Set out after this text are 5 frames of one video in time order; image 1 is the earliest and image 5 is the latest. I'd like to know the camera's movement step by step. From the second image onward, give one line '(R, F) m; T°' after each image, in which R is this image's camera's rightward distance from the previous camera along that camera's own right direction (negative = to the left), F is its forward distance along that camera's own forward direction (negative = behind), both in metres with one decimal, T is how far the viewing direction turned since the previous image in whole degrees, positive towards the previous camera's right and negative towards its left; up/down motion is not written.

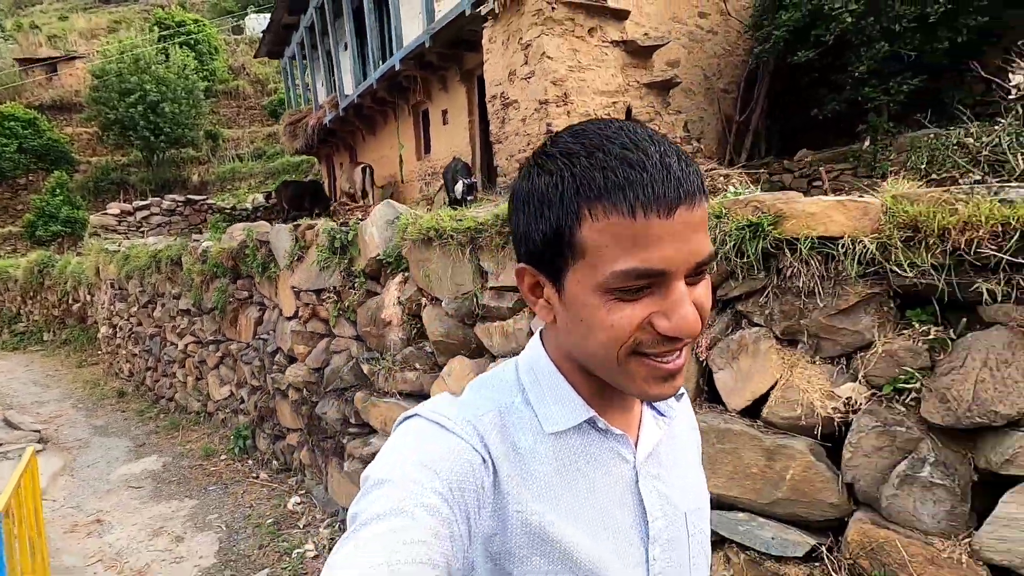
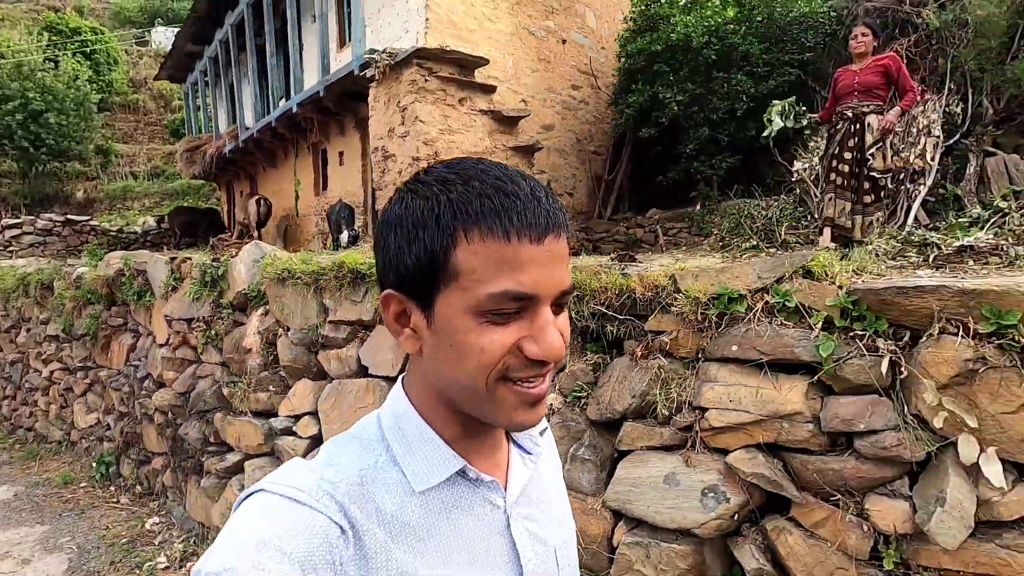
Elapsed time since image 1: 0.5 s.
(+0.4, -0.5) m; +9°
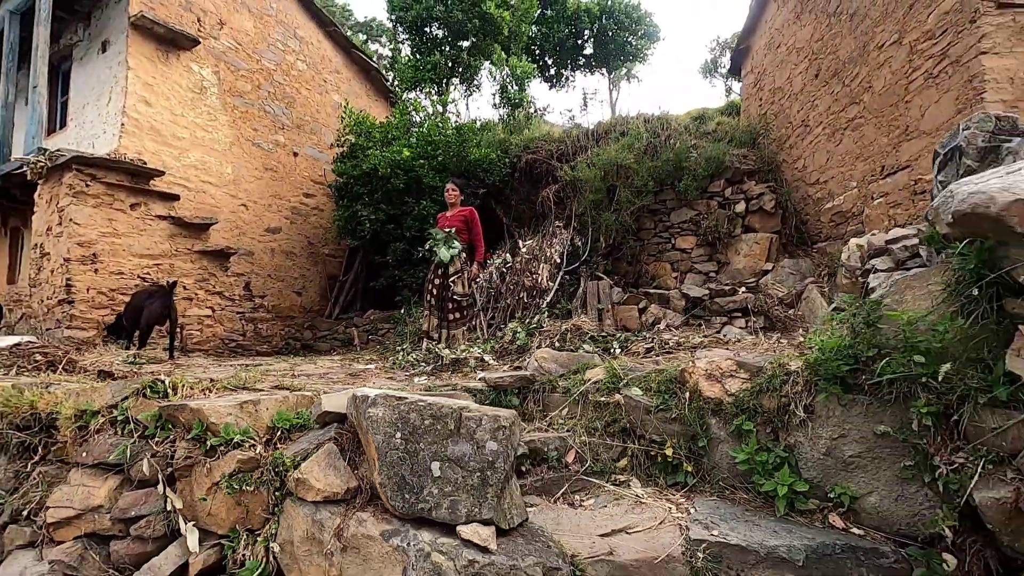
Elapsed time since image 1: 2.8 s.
(+1.4, -0.7) m; +17°
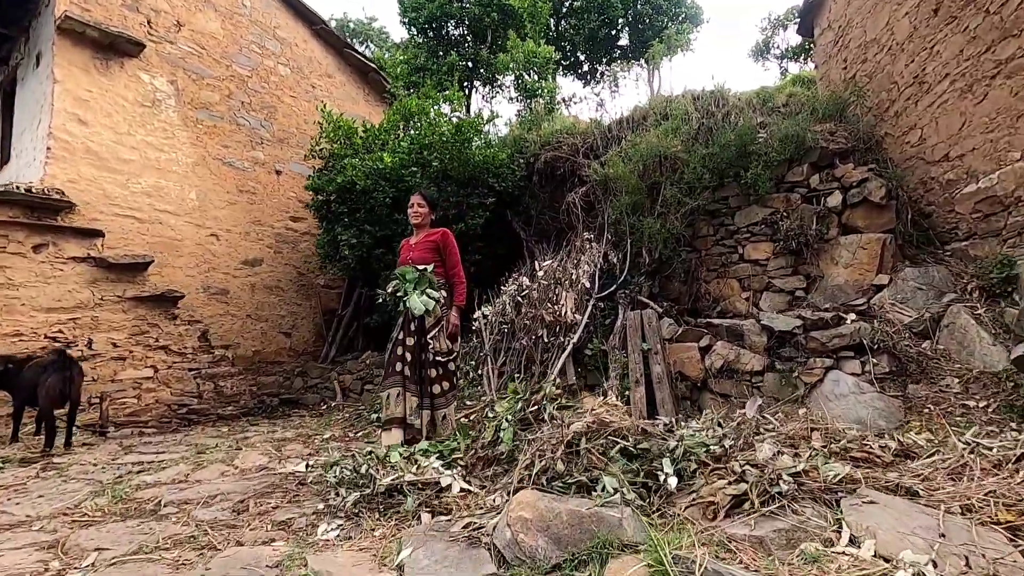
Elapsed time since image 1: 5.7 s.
(+0.3, +1.3) m; -5°
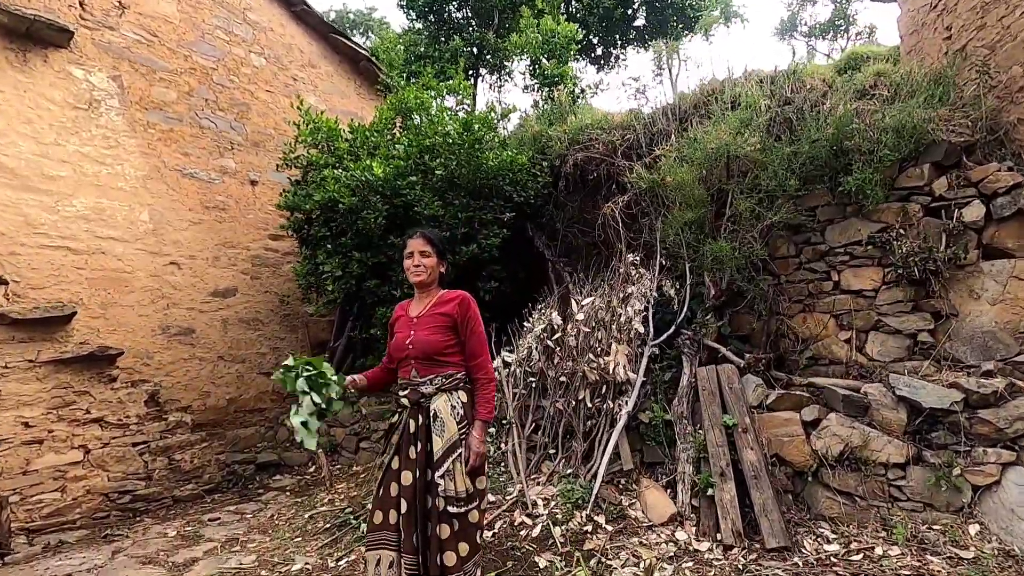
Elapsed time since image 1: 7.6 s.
(-0.1, +1.0) m; -1°
